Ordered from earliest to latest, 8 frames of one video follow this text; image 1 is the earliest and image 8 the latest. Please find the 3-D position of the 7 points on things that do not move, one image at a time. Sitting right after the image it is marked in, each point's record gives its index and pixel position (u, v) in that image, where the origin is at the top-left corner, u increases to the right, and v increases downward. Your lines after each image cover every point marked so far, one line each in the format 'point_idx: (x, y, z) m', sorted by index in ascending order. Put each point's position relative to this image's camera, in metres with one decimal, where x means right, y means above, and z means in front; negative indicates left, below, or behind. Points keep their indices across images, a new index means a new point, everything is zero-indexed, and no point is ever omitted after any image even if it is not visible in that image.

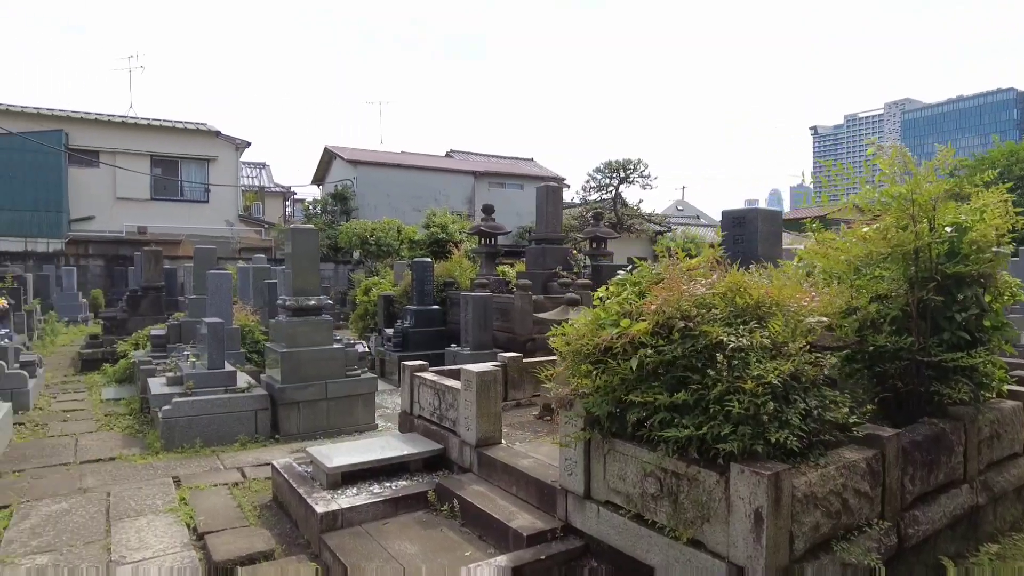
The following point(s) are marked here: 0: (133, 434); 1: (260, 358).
0: (-3.7, -1.4, +6.4) m
1: (-3.1, -0.9, +8.1) m
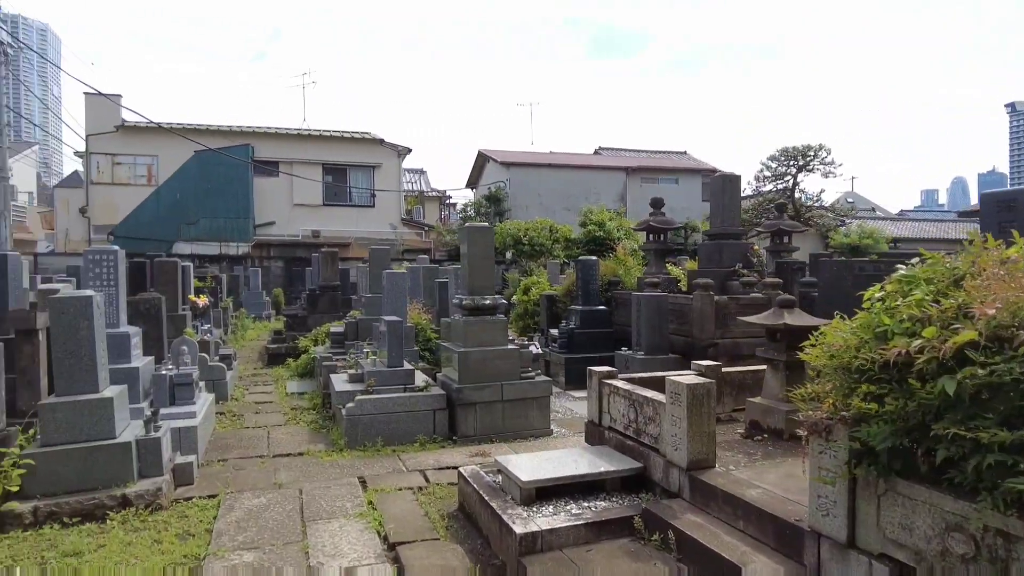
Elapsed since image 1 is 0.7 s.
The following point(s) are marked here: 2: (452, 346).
0: (-1.9, -1.4, +6.5) m
1: (-1.0, -0.9, +8.1) m
2: (-0.6, -0.6, +6.4) m
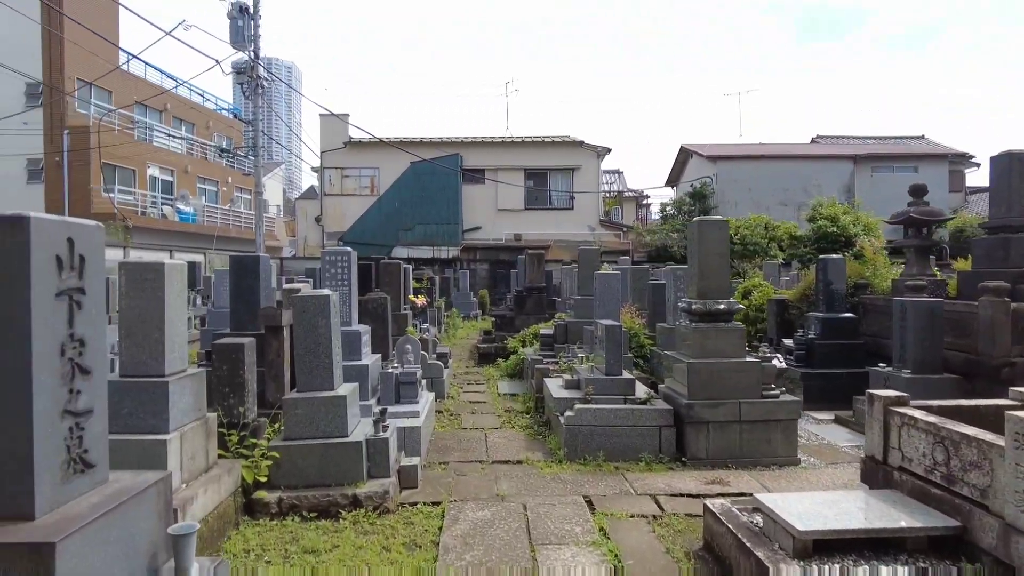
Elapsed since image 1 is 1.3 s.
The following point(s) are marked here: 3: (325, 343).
0: (+0.2, -1.4, +6.3) m
1: (+1.5, -0.9, +7.5) m
2: (+1.5, -0.6, +5.7) m
3: (-1.3, -0.4, +4.7) m
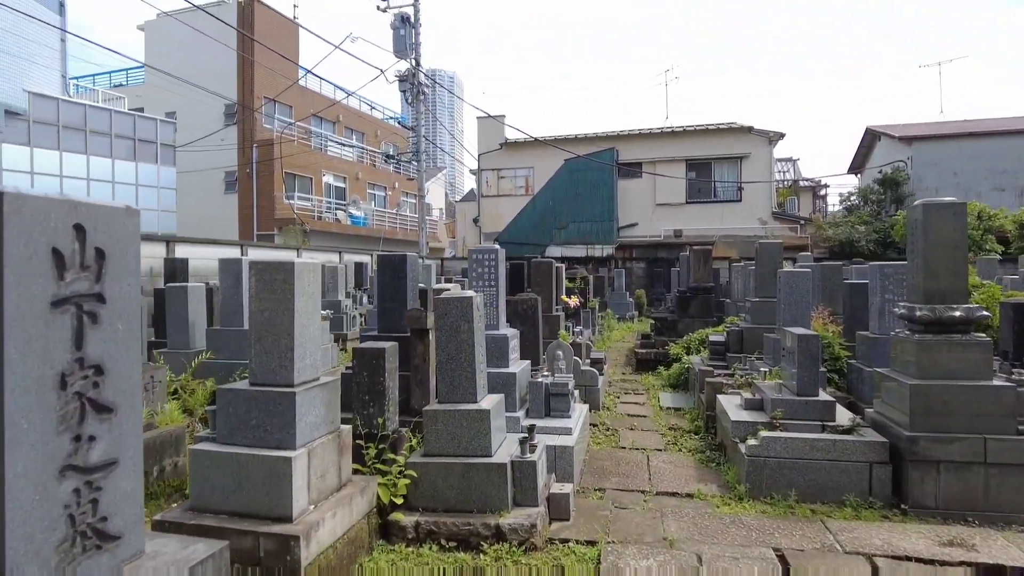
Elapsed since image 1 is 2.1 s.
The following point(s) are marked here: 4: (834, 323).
0: (+1.6, -1.4, +5.4) m
1: (+3.2, -0.9, +6.3) m
2: (+2.7, -0.6, +4.6) m
3: (-0.3, -0.4, +4.2) m
4: (+3.5, -0.4, +7.2) m
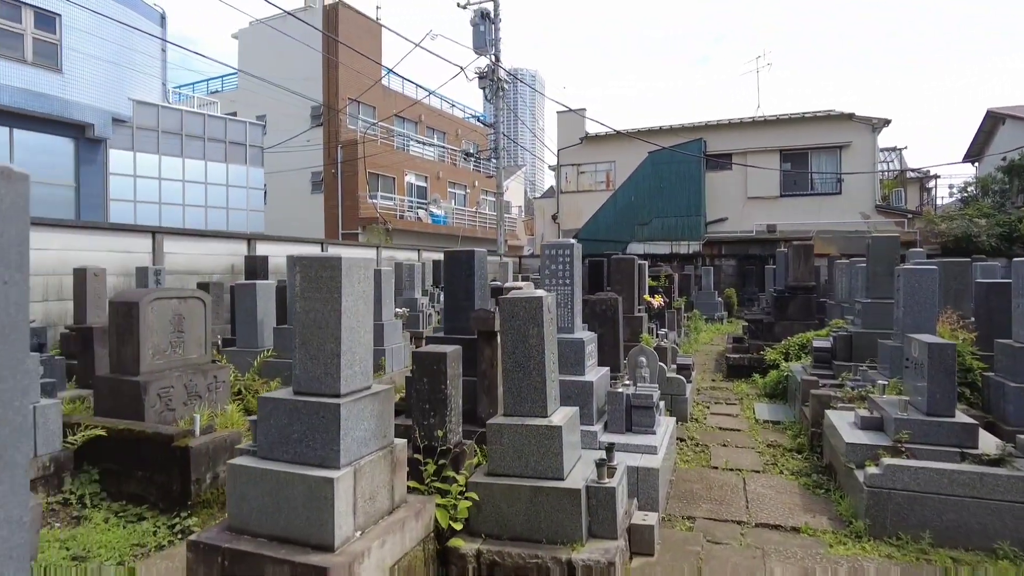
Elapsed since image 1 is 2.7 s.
0: (+2.1, -1.4, +4.7) m
1: (+3.8, -0.9, +5.4) m
2: (+3.1, -0.6, +3.7) m
3: (+0.1, -0.4, +3.8) m
4: (+4.3, -0.4, +6.3) m
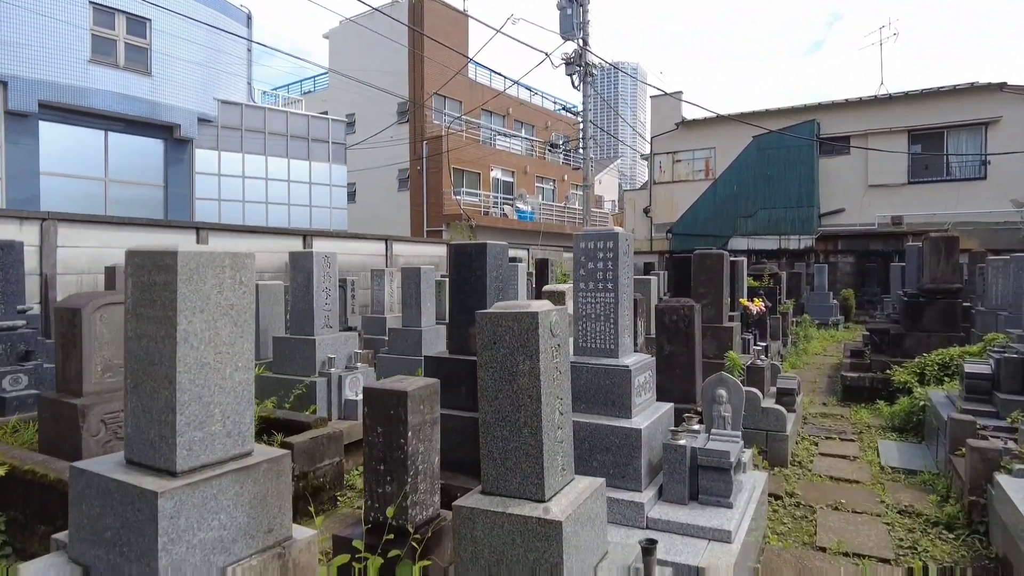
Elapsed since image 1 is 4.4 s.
0: (+2.1, -1.5, +3.0) m
1: (+3.9, -0.9, +3.5) m
2: (+3.0, -0.6, +2.0) m
3: (+0.1, -0.4, +2.4) m
4: (+4.5, -0.4, +4.3) m
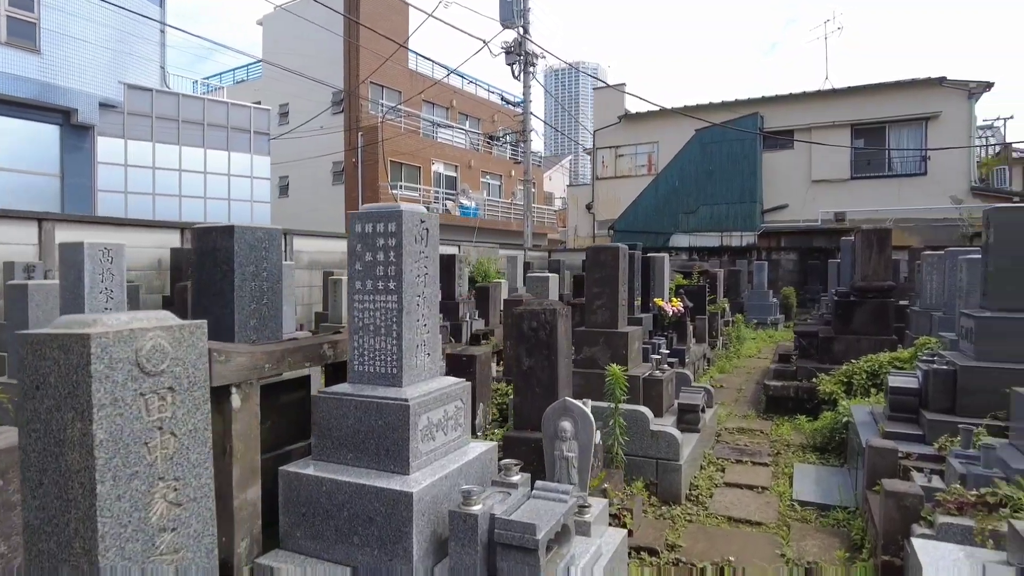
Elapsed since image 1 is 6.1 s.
0: (+1.2, -1.5, +2.1) m
1: (+2.9, -0.9, +2.7) m
2: (+2.1, -0.6, +1.1) m
3: (-0.9, -0.4, +1.4) m
4: (+3.5, -0.4, +3.5) m
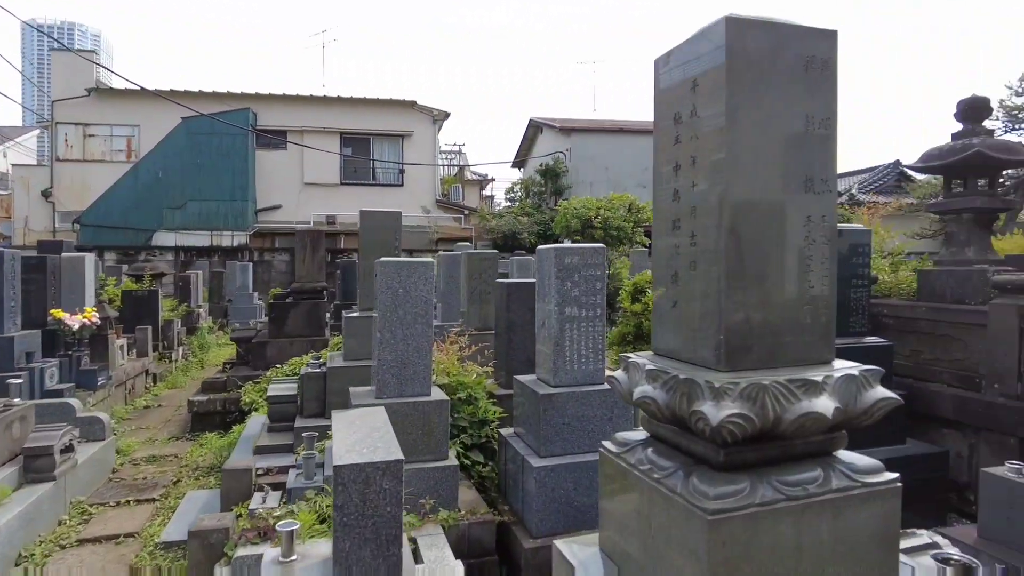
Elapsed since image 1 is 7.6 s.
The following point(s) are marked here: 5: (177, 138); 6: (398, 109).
0: (-1.1, -1.5, +1.5) m
1: (-0.1, -0.9, +3.1) m
2: (+0.2, -0.6, +1.3) m
3: (-2.3, -0.5, -0.3) m
4: (-0.2, -0.4, +4.0) m
5: (-8.8, +4.0, +17.4) m
6: (-3.2, +5.0, +18.3) m
